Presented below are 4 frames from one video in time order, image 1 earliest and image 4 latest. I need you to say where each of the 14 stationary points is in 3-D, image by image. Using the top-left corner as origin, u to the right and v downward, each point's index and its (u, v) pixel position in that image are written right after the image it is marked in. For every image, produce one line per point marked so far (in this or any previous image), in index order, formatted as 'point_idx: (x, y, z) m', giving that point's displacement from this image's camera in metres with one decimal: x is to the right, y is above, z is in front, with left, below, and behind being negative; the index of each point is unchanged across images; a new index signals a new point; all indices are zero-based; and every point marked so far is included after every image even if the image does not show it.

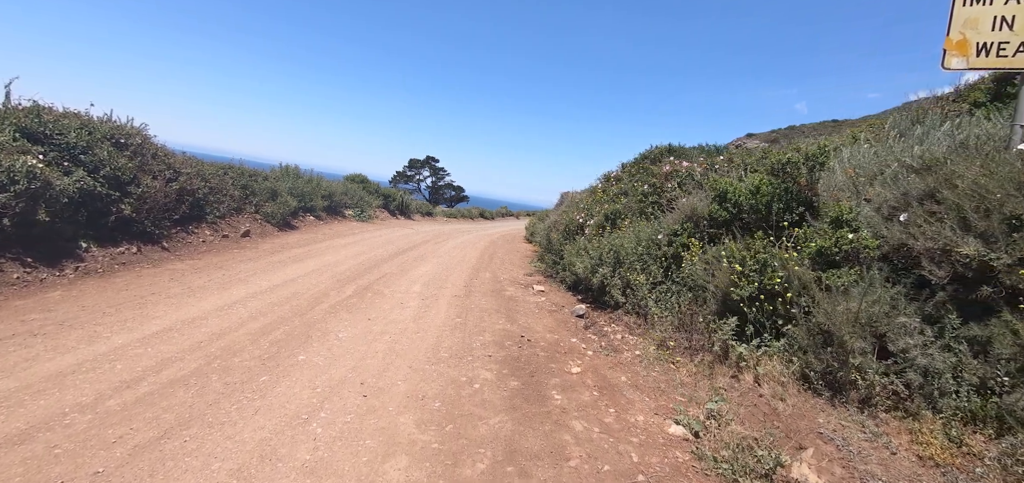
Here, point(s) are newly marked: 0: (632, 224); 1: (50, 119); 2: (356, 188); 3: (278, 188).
0: (+2.1, +0.3, +8.0) m
1: (-7.4, +2.0, +7.2) m
2: (-6.8, +2.3, +19.8) m
3: (-6.6, +1.5, +12.8) m
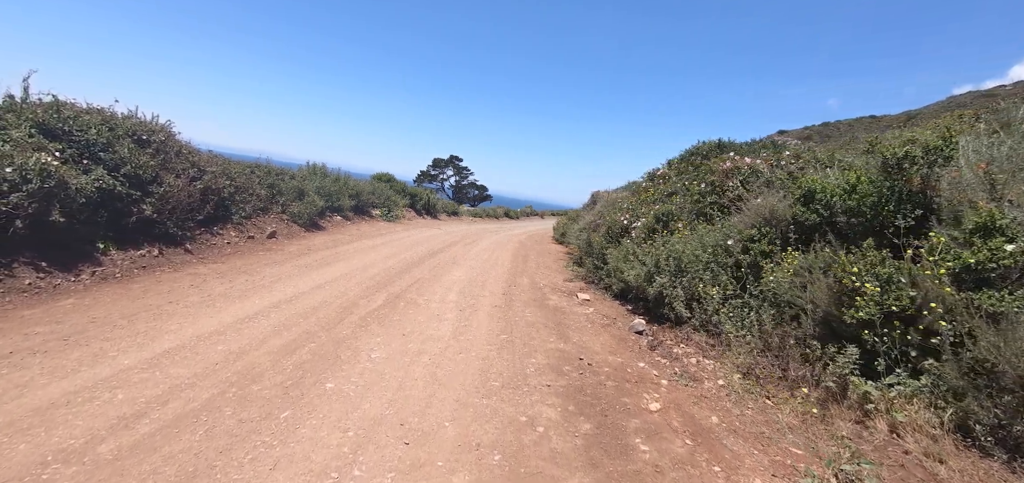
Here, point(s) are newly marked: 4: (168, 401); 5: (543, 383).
0: (+2.8, +0.2, +7.2) m
1: (-6.7, +1.9, +6.9) m
2: (-5.5, +2.3, +19.4) m
3: (-5.6, +1.5, +12.3) m
4: (-2.5, -1.2, +3.3) m
5: (+0.3, -1.2, +3.9) m
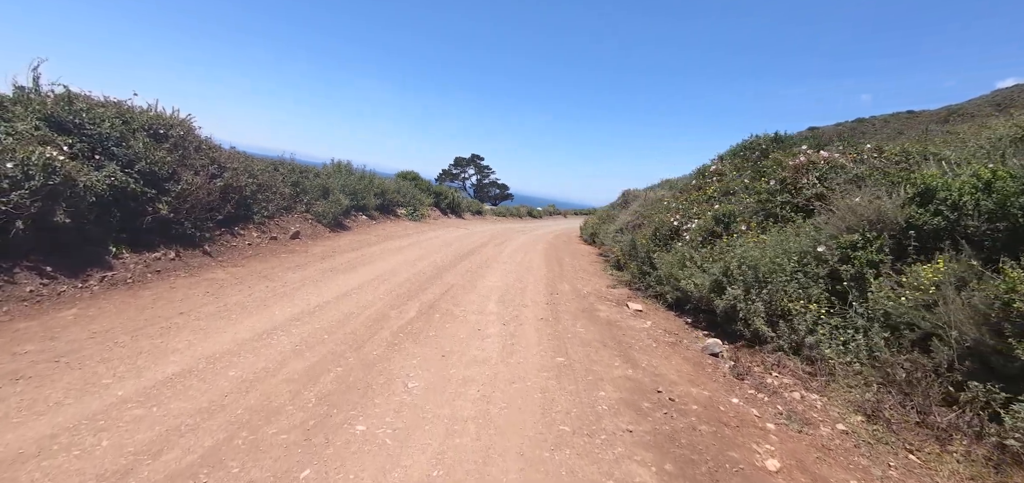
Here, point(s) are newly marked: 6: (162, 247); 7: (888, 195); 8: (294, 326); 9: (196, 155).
0: (+3.5, +0.2, +6.3) m
1: (-6.1, +1.9, +6.4) m
2: (-4.3, +2.3, +18.9) m
3: (-4.8, +1.5, +11.8) m
4: (-2.0, -1.2, +2.6) m
5: (+0.8, -1.3, +3.1) m
6: (-5.1, -0.1, +6.6) m
7: (+4.2, +0.5, +5.0) m
8: (-2.2, -0.9, +4.6) m
9: (-5.4, +1.5, +7.8) m
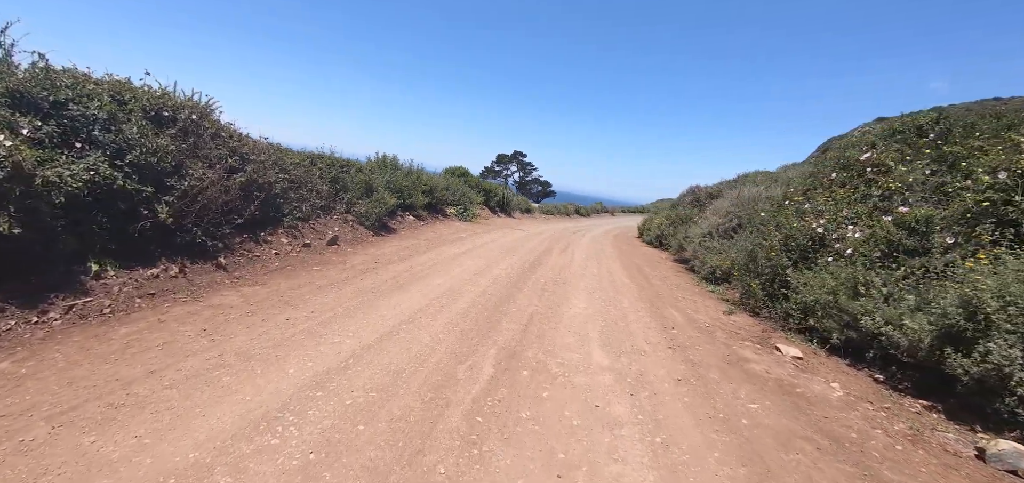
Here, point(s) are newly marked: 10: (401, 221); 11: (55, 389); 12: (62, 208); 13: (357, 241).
0: (+4.6, 0.0, +4.0) m
1: (-4.9, +1.8, +5.0) m
2: (-2.1, +2.3, +17.3) m
3: (-3.2, +1.4, +10.3) m
4: (-1.3, -1.4, +0.9) m
5: (+1.6, -1.5, +1.2) m
6: (-3.9, -0.2, +5.1) m
7: (+5.1, +0.3, +2.7) m
8: (-1.3, -1.1, +2.9) m
9: (-4.2, +1.4, +6.3) m
10: (-2.7, +0.5, +10.9) m
11: (-3.0, -1.0, +3.0) m
12: (-4.3, +0.3, +4.3) m
13: (-2.9, 0.0, +8.3) m
